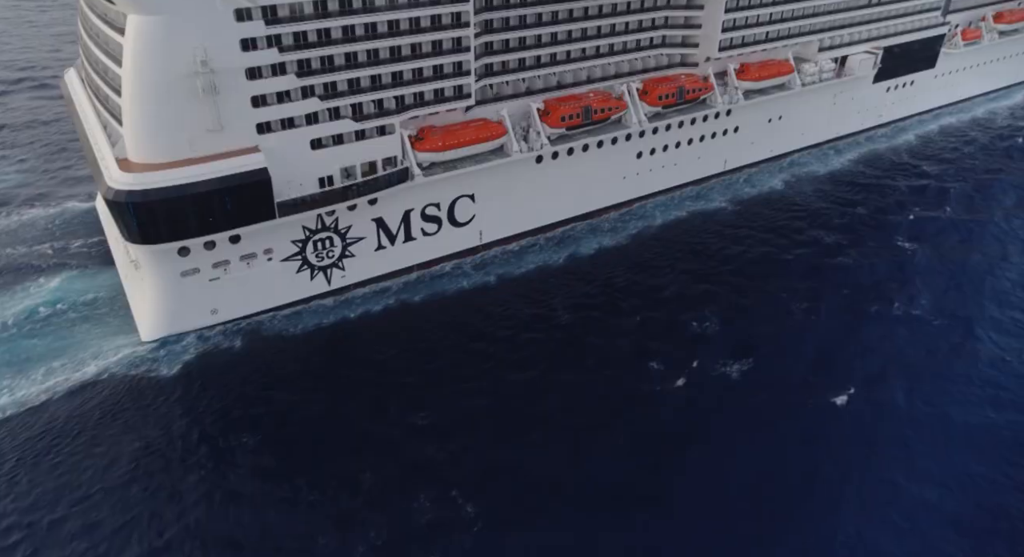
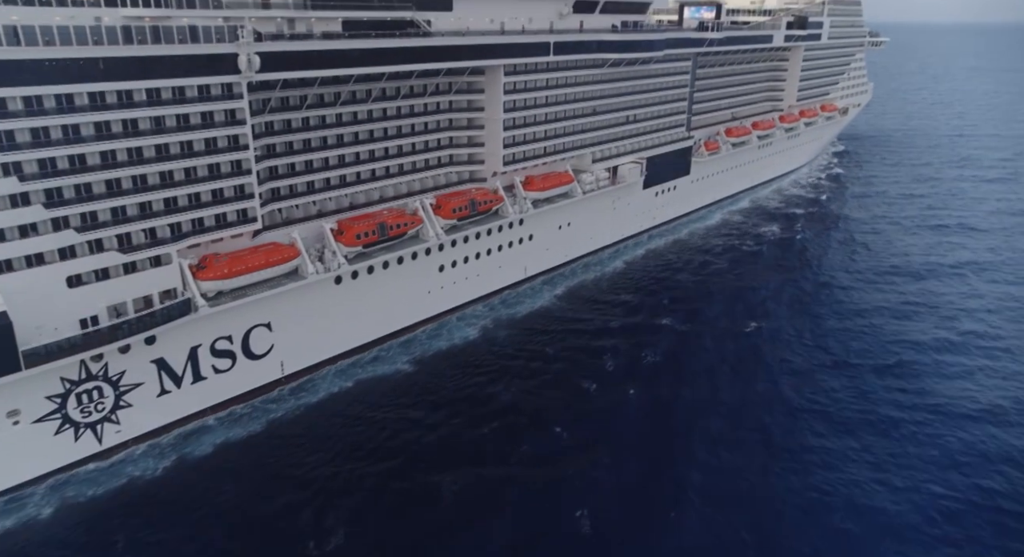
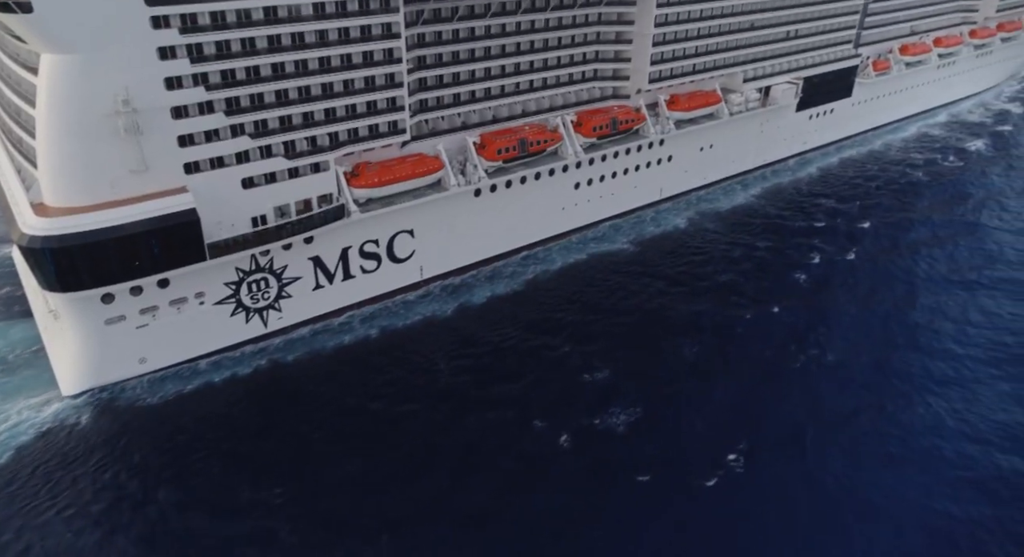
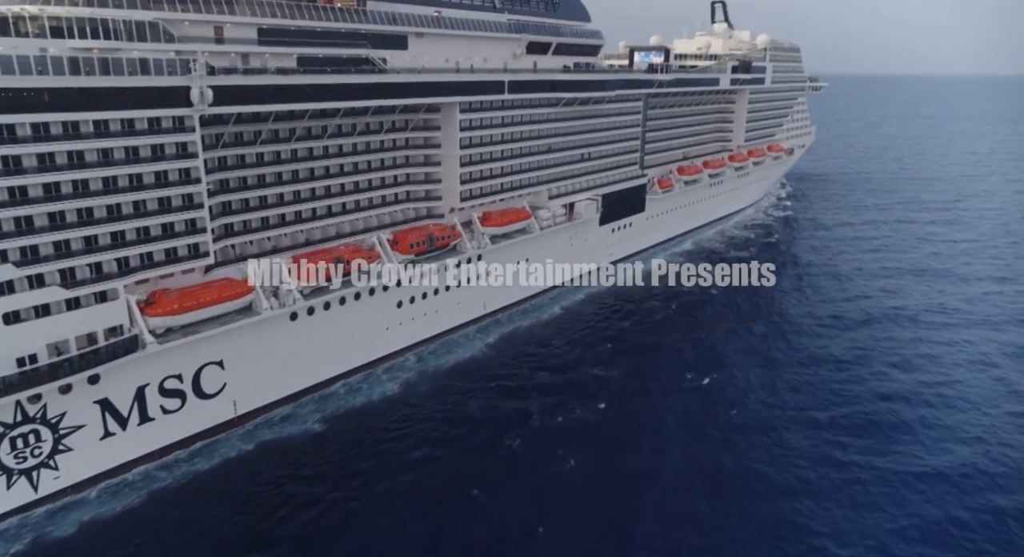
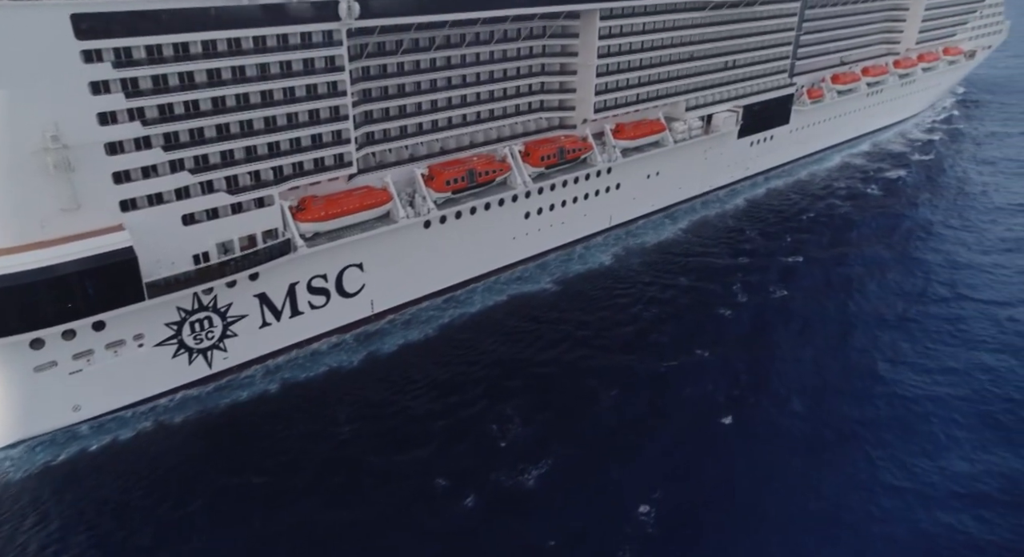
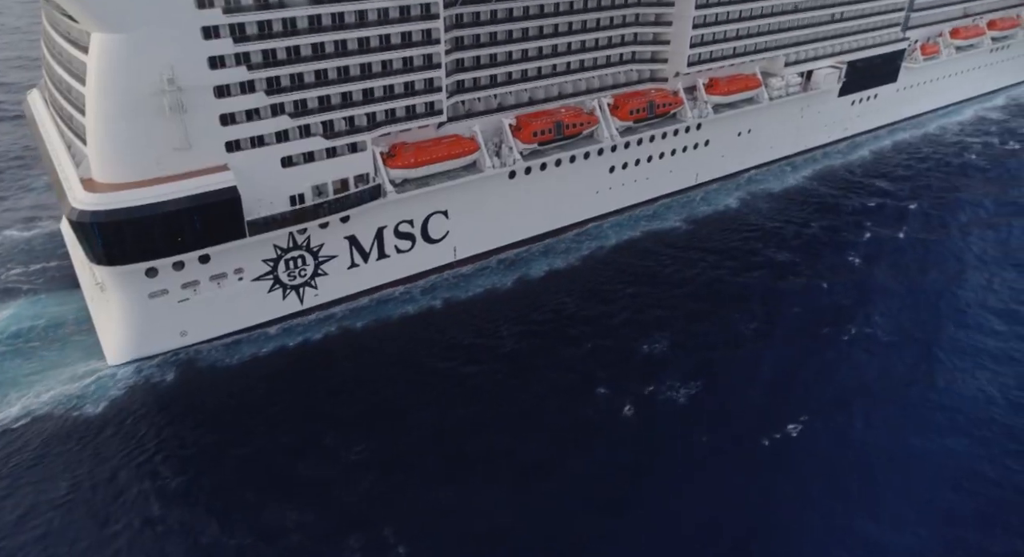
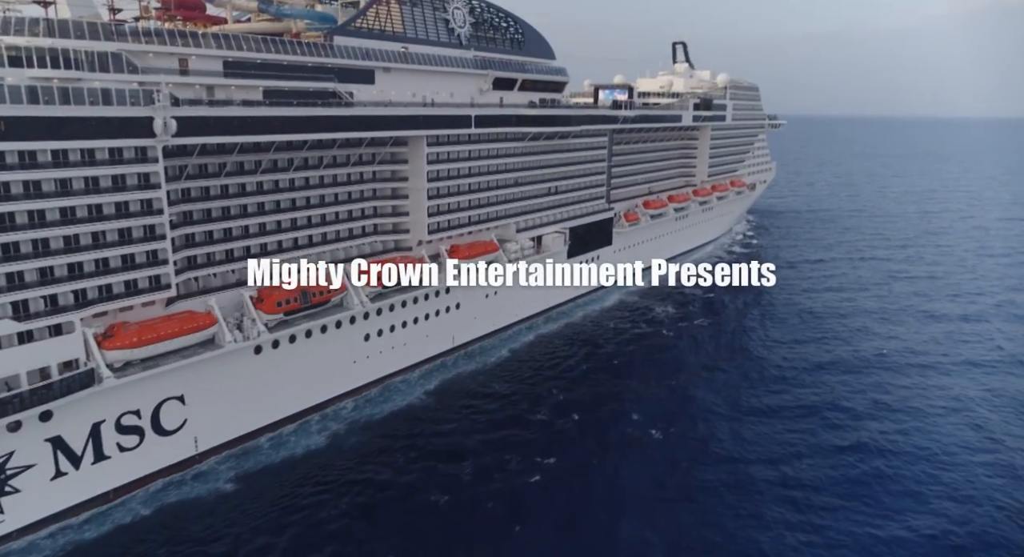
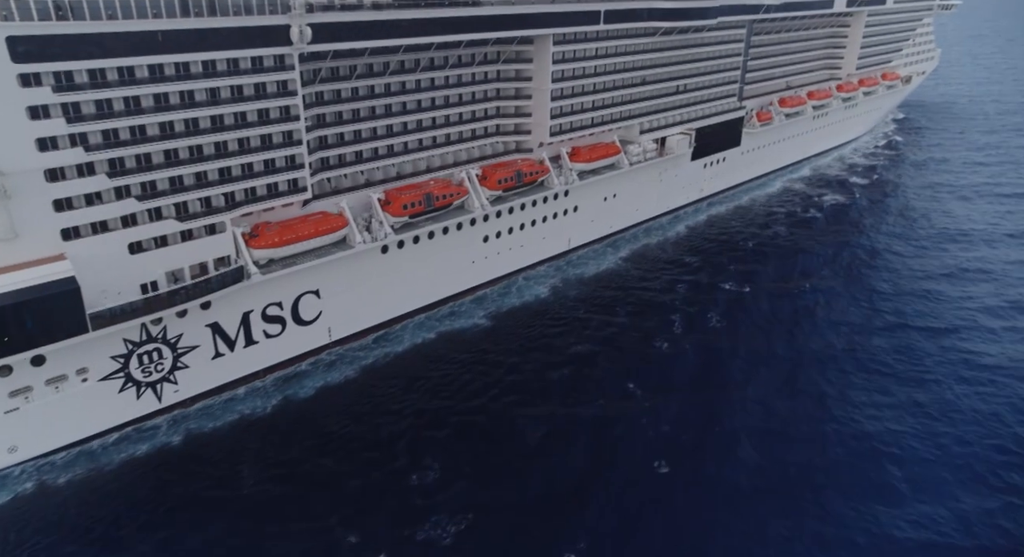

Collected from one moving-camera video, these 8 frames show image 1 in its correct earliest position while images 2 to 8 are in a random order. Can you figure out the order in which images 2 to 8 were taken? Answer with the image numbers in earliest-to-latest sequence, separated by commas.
6, 3, 5, 8, 2, 4, 7
